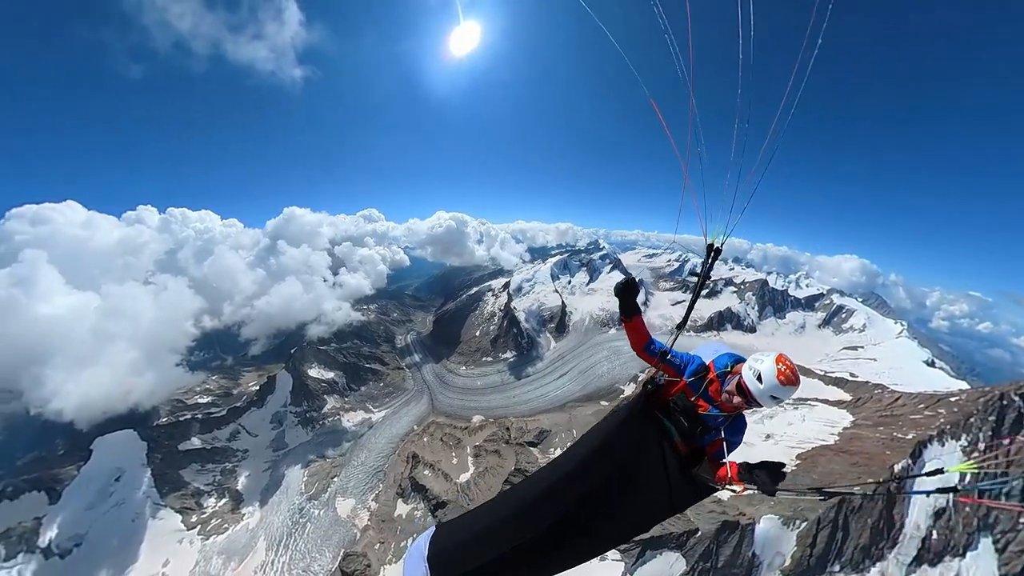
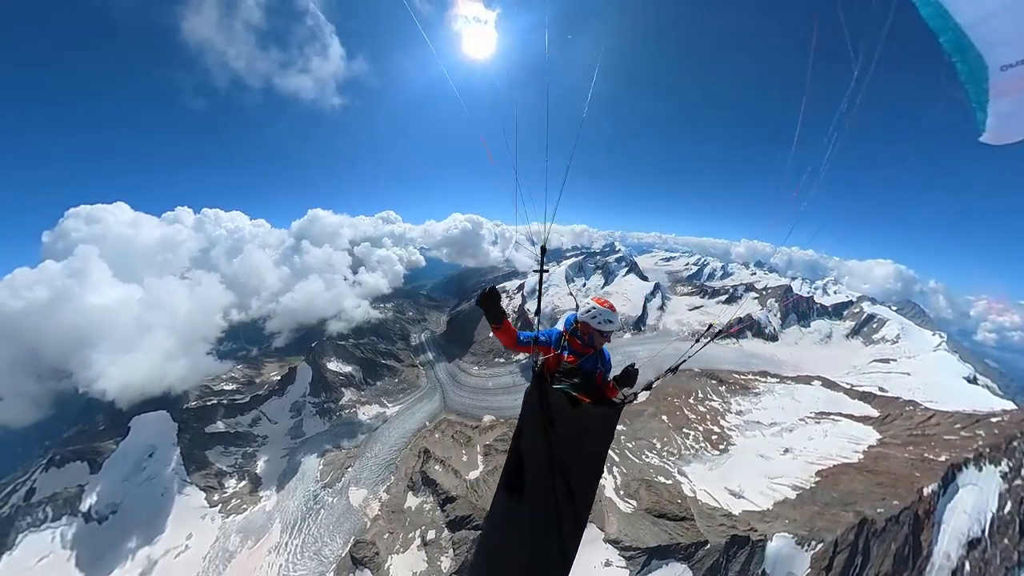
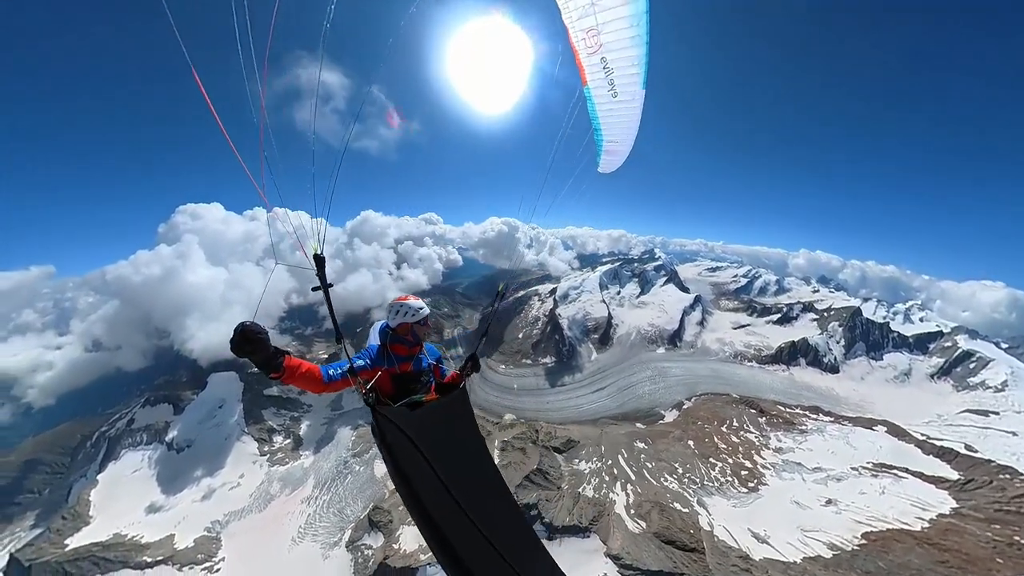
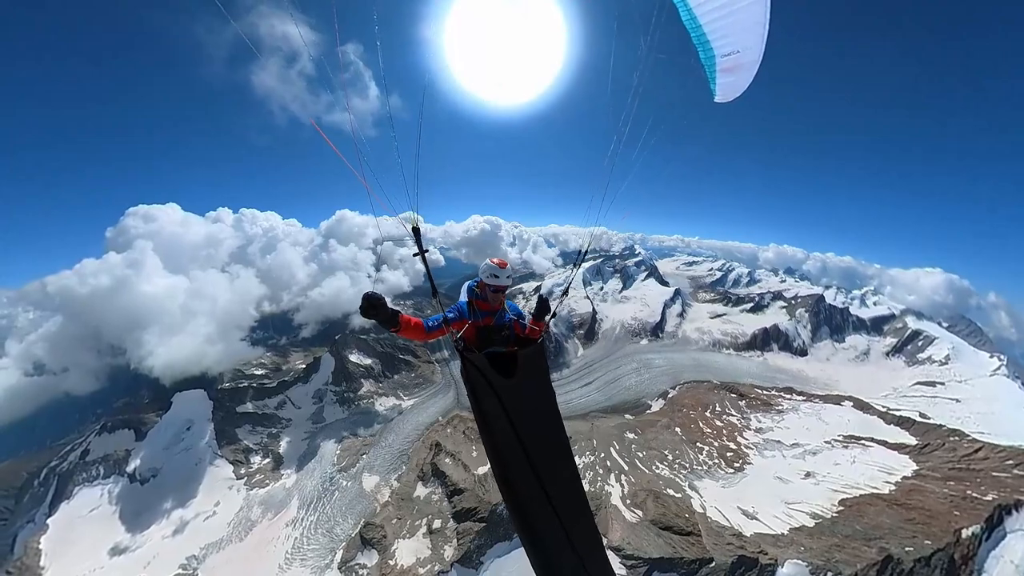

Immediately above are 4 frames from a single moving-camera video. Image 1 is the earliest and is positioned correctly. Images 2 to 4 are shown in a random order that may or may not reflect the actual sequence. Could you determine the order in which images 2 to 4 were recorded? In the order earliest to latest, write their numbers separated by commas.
2, 4, 3
